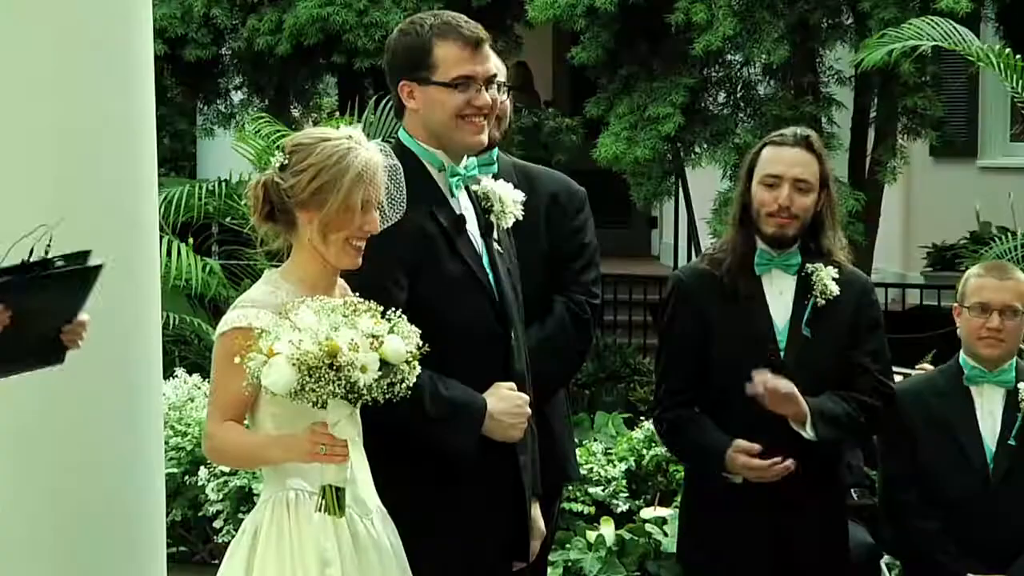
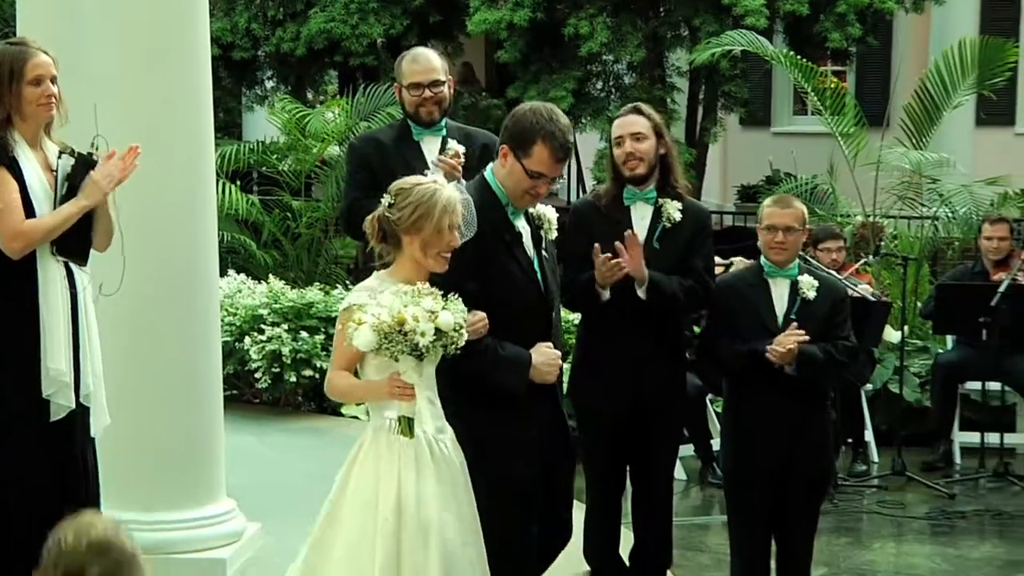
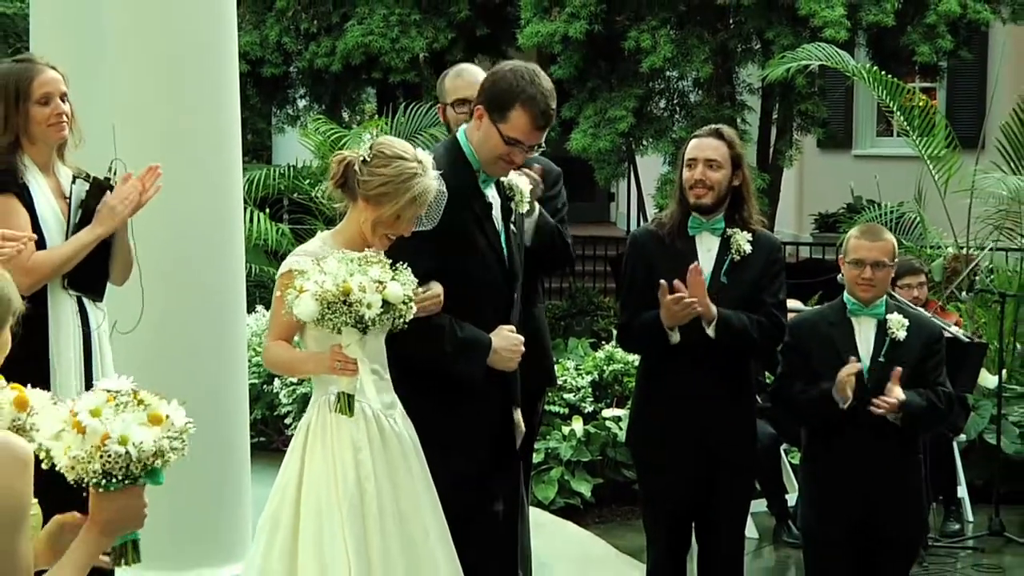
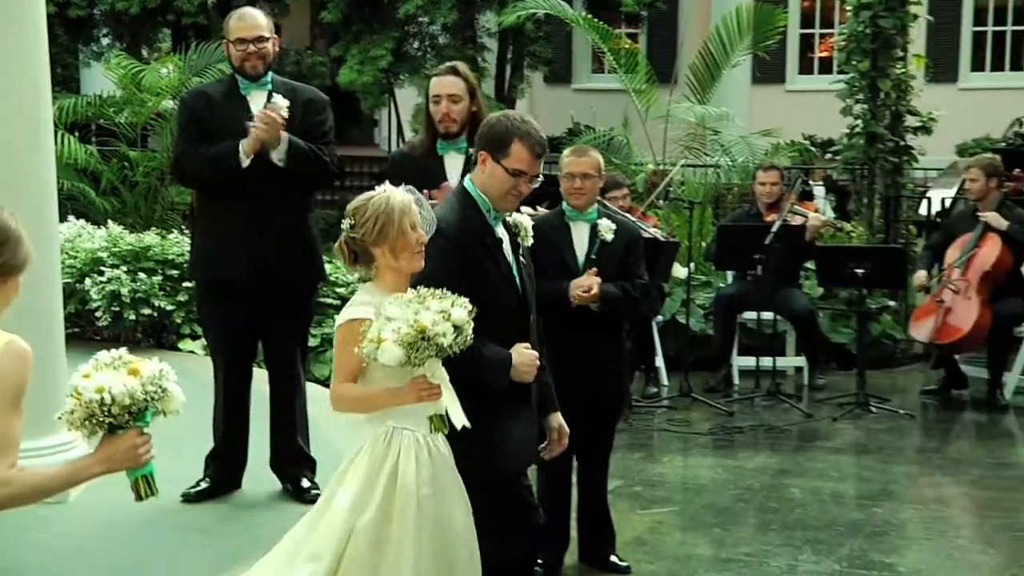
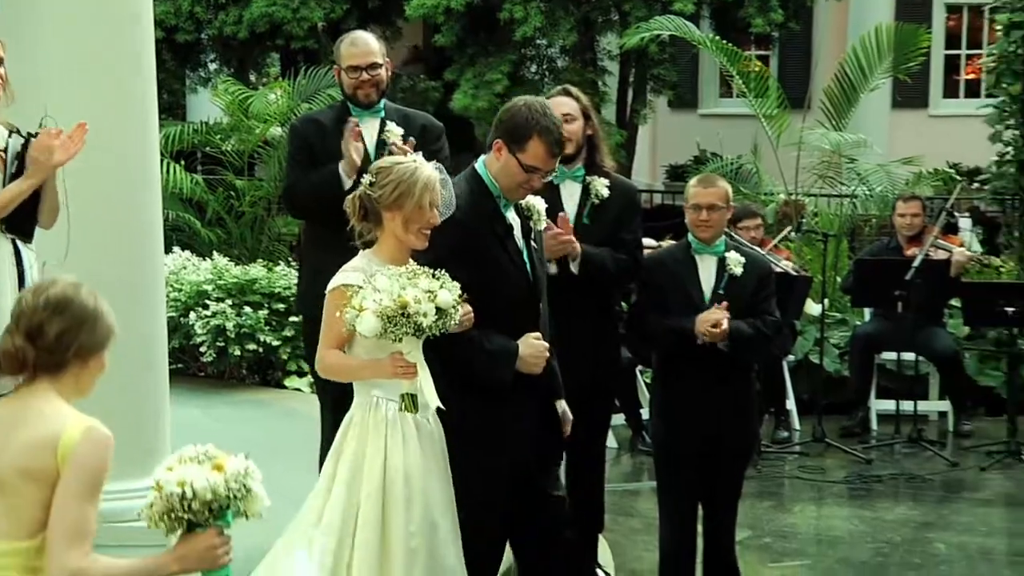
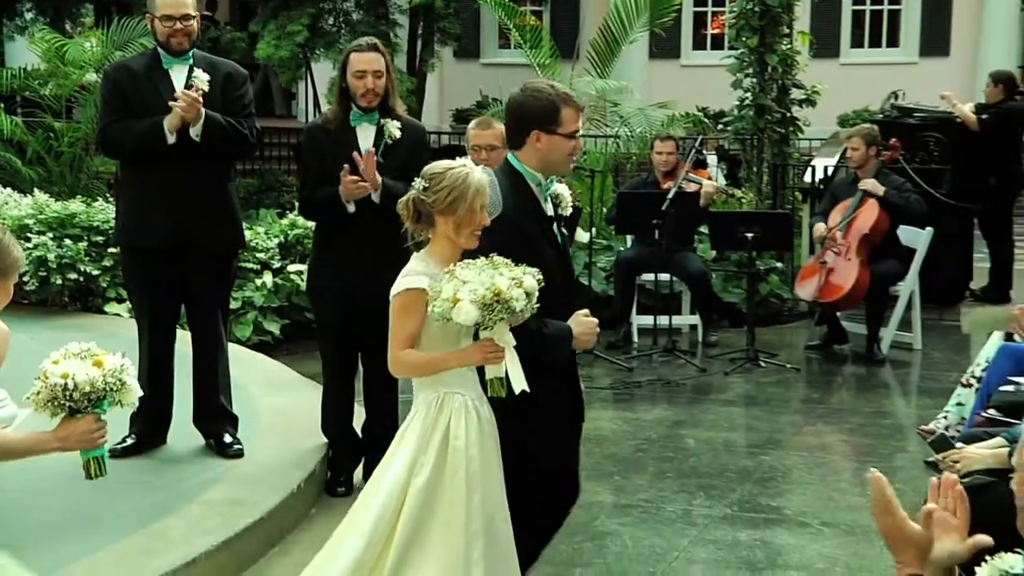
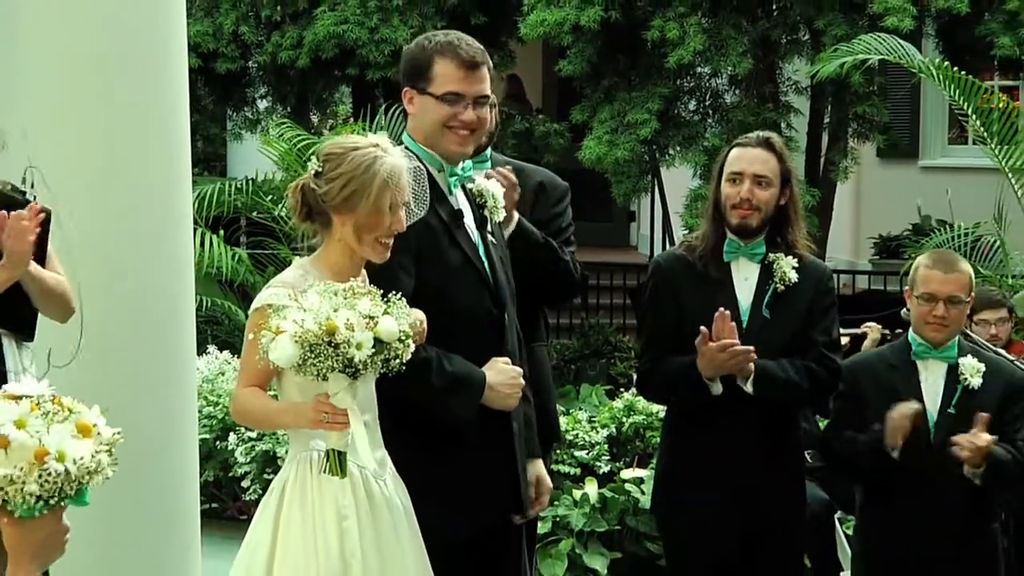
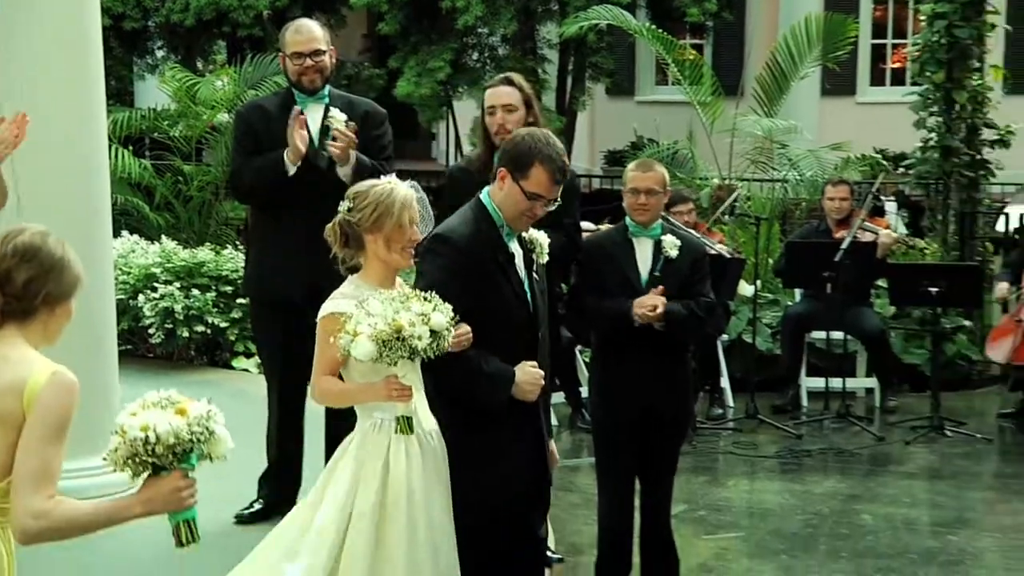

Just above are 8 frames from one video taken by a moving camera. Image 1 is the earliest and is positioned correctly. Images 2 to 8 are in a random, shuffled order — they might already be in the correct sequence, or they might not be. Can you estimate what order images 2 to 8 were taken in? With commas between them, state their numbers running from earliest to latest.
7, 3, 2, 5, 8, 4, 6
